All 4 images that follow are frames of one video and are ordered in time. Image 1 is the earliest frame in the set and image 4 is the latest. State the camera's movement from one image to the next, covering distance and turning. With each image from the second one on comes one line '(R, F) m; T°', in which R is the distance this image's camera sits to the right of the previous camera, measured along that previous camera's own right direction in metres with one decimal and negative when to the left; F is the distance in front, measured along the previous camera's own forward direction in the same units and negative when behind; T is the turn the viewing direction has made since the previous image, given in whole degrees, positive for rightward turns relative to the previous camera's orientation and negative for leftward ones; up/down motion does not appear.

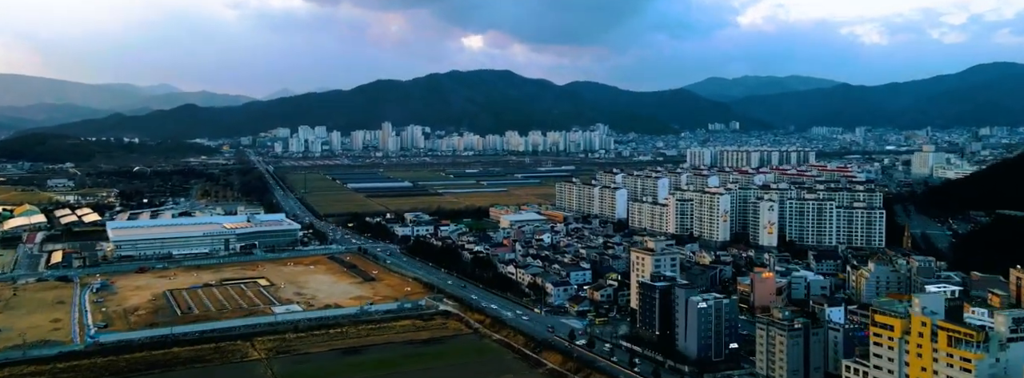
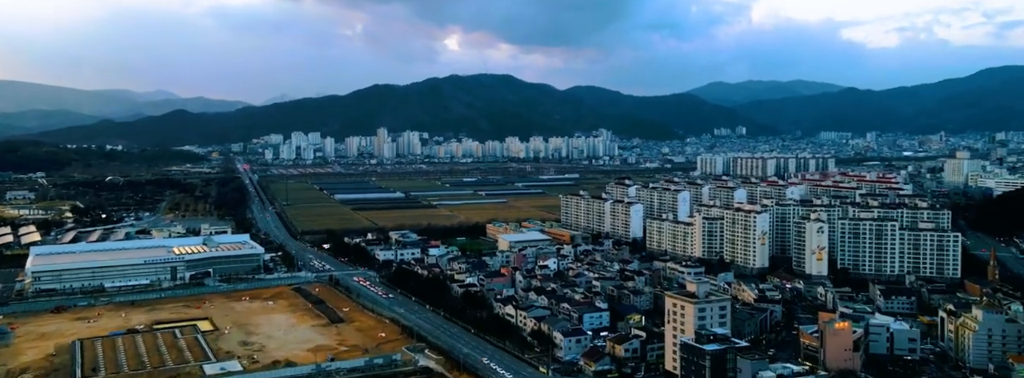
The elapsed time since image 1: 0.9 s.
(0.0, +2.4) m; 0°
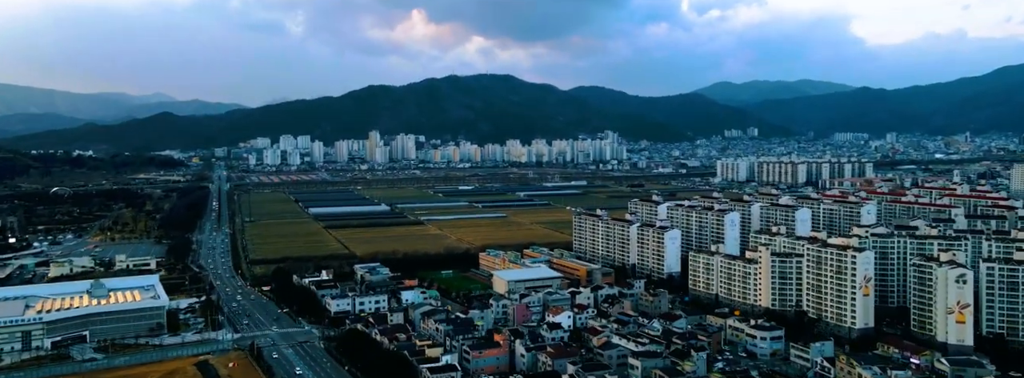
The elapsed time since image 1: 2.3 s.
(+0.1, +4.0) m; 0°
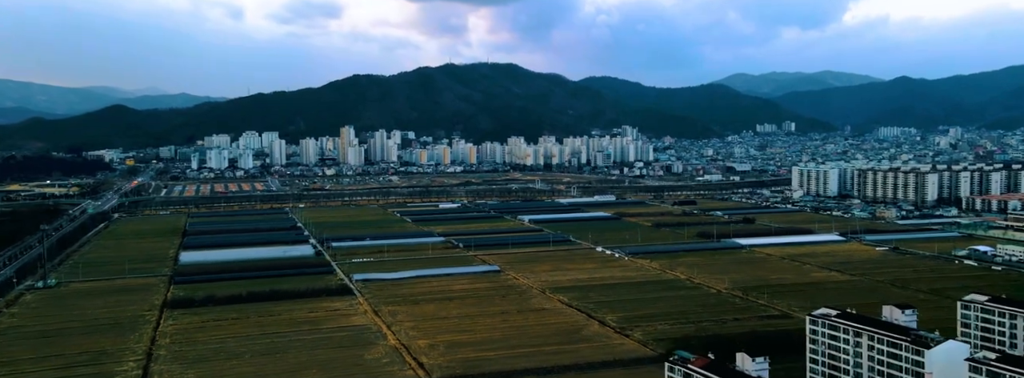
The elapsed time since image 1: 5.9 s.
(+0.1, +10.4) m; 0°
